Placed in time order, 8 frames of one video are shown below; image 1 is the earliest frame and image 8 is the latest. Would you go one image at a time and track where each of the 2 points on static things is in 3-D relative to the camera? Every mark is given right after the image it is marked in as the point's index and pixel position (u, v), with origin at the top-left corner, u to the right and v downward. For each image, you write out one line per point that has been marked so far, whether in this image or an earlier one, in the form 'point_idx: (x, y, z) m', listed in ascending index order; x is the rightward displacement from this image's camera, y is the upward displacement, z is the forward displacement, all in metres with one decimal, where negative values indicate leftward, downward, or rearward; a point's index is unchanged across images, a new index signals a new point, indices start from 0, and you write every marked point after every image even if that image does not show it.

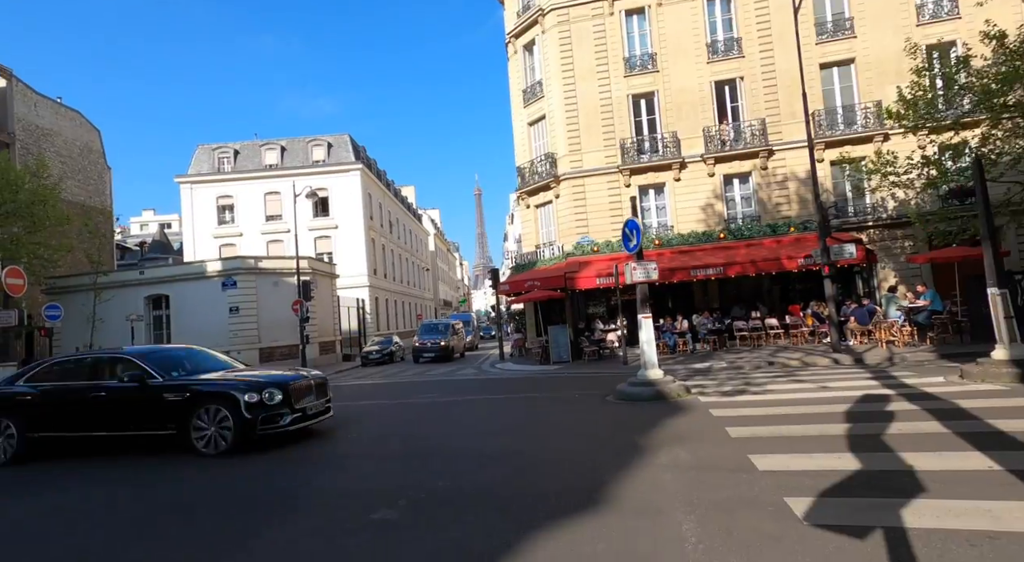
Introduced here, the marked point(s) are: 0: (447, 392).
0: (-1.6, -2.6, +13.6) m
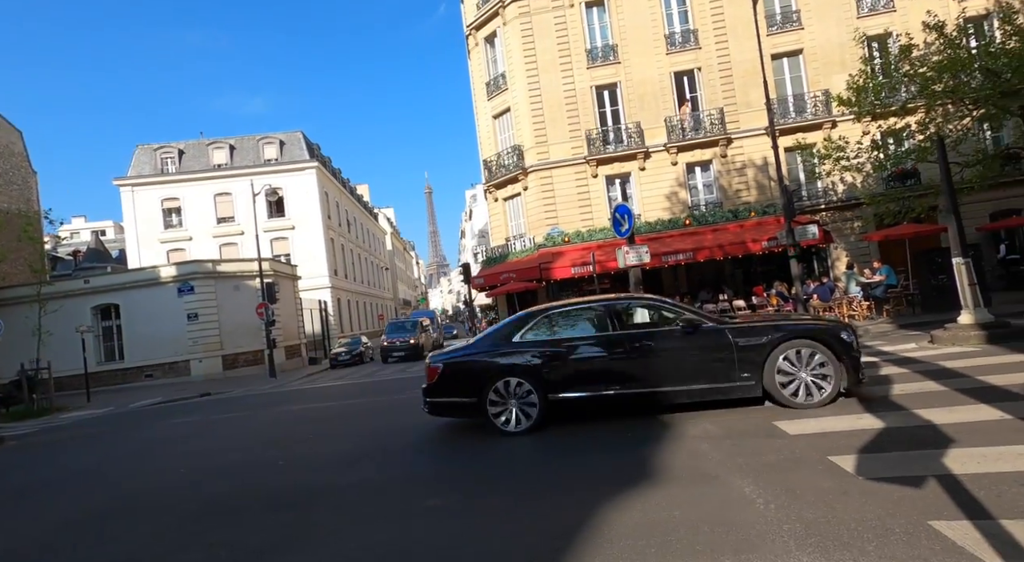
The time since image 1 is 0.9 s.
0: (-1.9, -2.5, +13.5) m
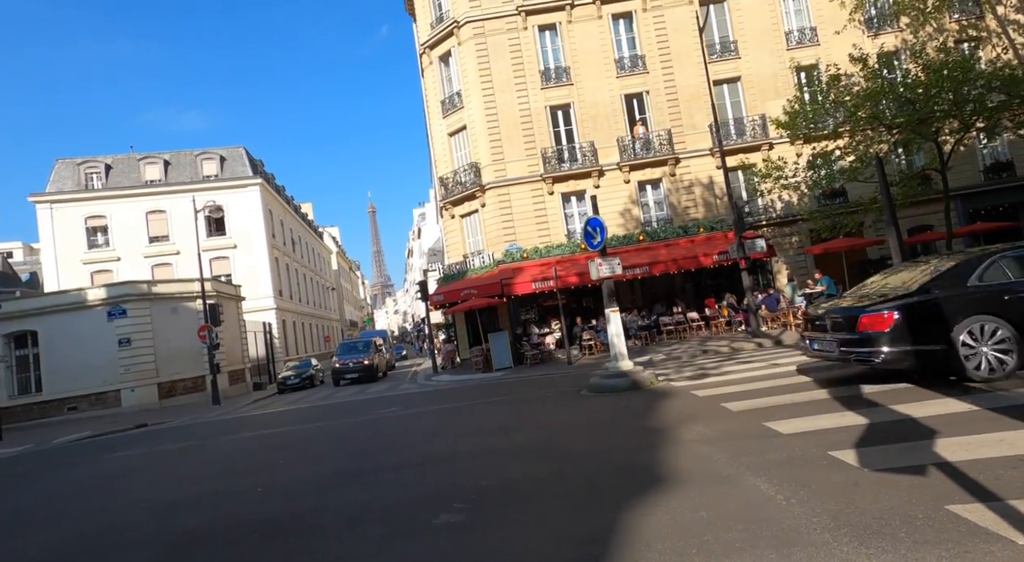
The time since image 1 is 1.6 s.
0: (-2.7, -2.9, +13.3) m
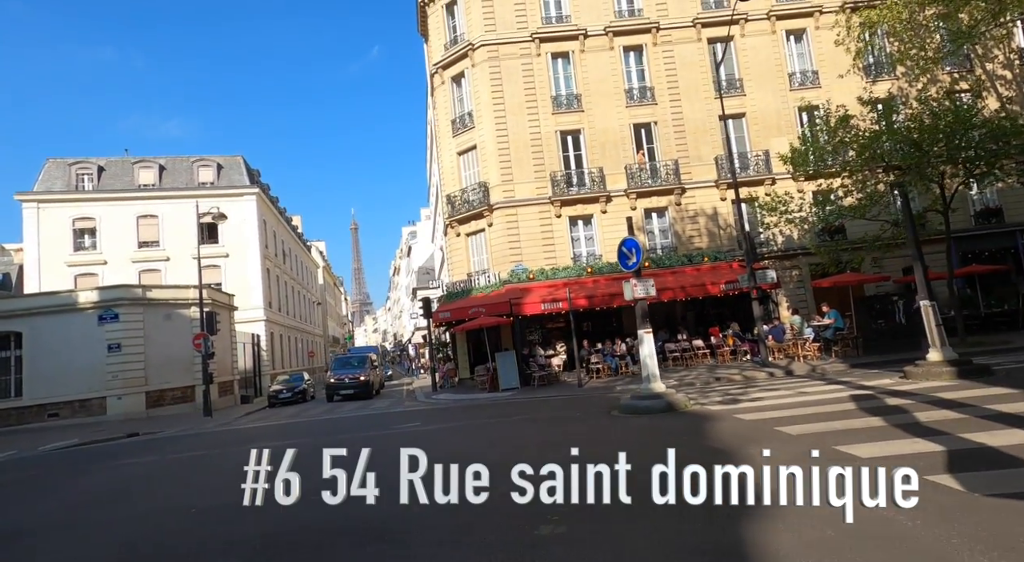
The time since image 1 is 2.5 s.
0: (-2.4, -3.2, +13.0) m
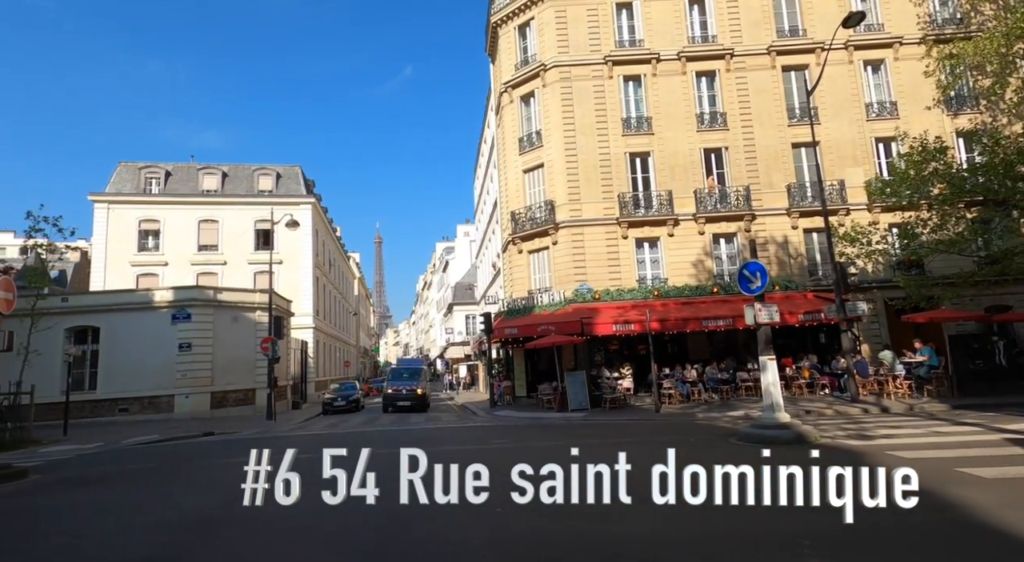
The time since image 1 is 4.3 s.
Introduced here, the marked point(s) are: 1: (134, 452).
0: (-0.5, -3.5, +12.9) m
1: (-8.2, -3.7, +12.5) m
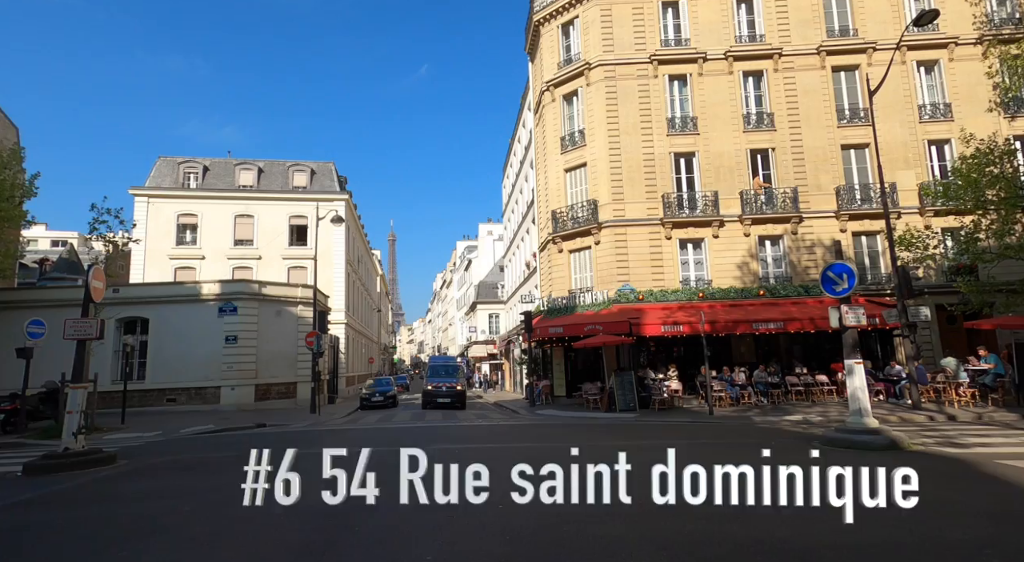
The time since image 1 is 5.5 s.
0: (+0.8, -3.4, +12.9) m
1: (-7.0, -3.5, +12.7) m
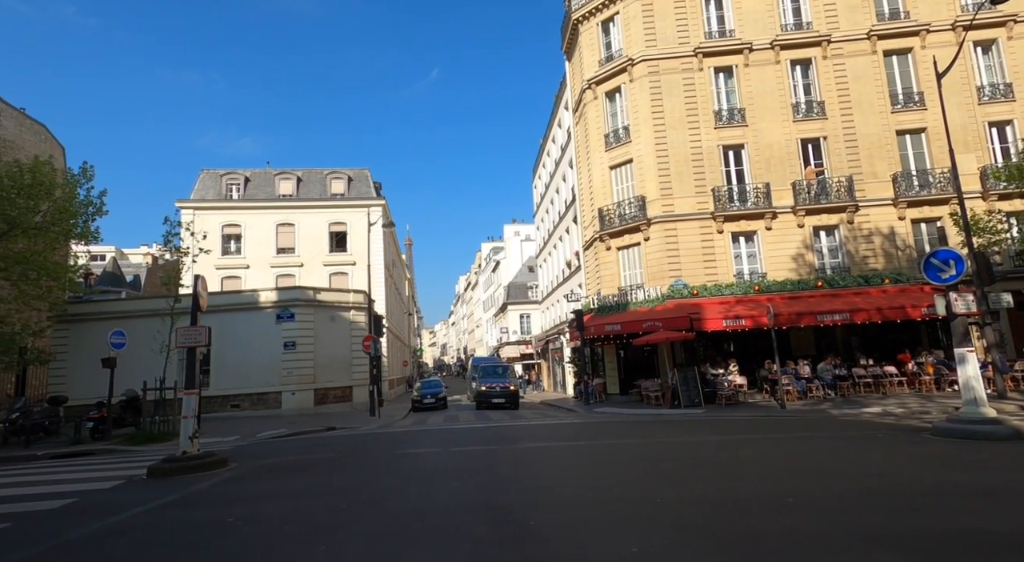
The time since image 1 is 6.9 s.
0: (+2.5, -3.4, +12.8) m
1: (-5.2, -3.7, +13.0) m
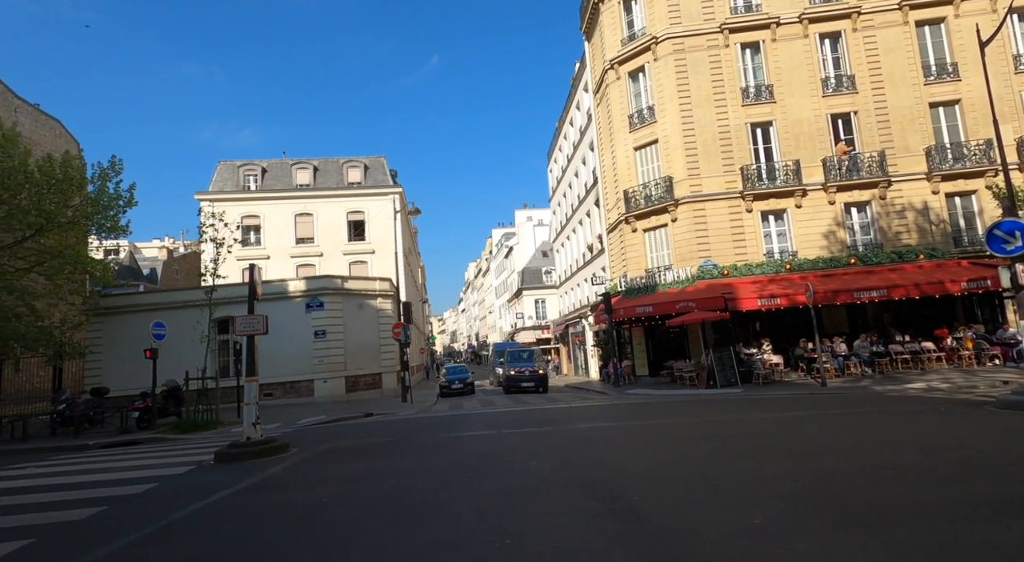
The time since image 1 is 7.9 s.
0: (+3.5, -2.9, +12.8) m
1: (-4.2, -3.4, +13.1) m
